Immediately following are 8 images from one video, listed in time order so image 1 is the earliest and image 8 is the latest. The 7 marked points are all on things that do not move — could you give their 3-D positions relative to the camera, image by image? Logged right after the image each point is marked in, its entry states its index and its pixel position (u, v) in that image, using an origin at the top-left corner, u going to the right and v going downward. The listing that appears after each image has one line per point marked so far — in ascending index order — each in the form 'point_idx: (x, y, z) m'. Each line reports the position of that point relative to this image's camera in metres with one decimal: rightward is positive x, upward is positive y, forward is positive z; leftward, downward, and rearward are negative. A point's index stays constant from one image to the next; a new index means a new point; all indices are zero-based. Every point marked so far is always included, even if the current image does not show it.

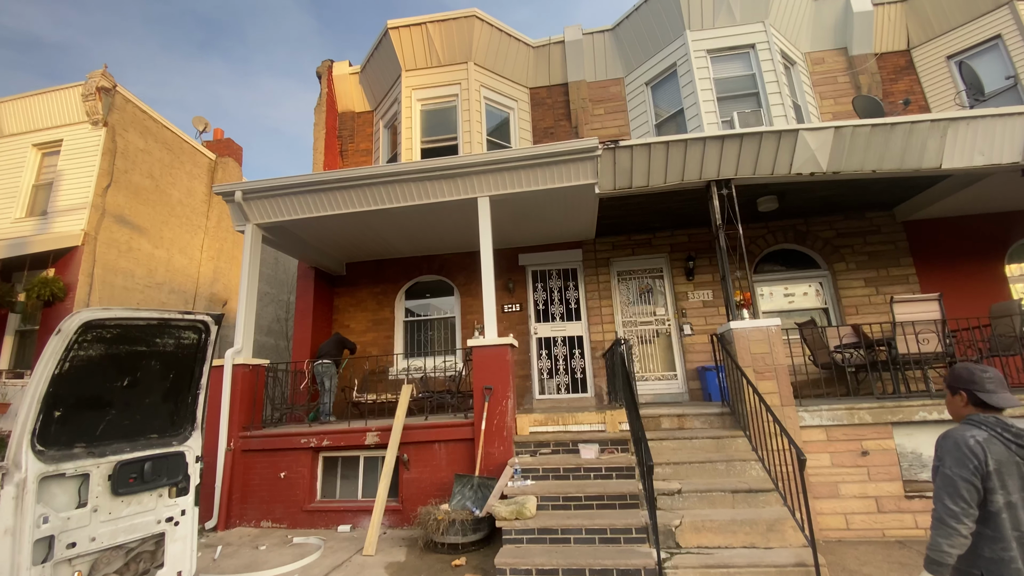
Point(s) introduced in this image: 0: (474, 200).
0: (-0.5, +1.2, +6.2) m
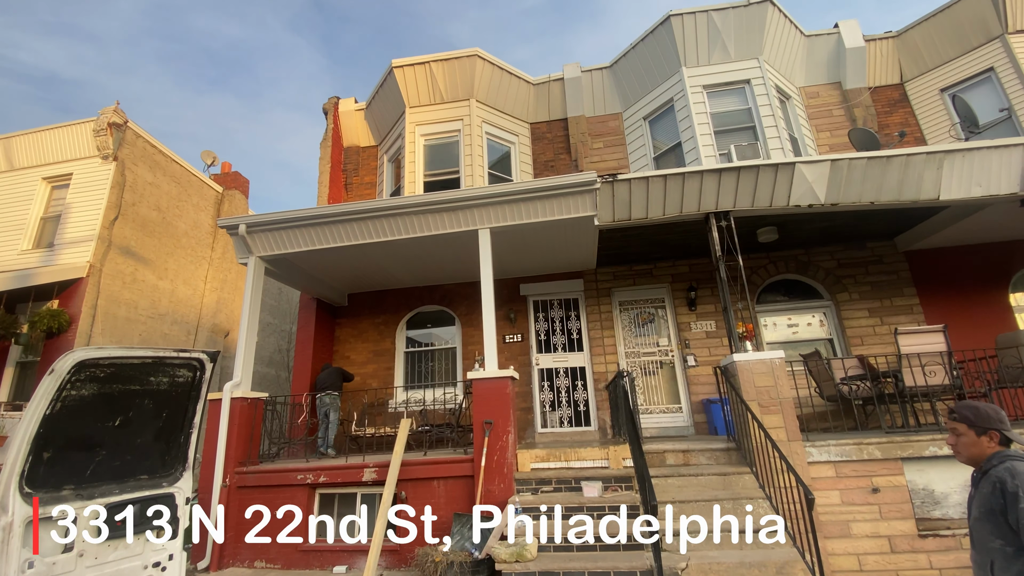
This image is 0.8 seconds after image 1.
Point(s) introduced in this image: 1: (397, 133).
0: (-0.5, +0.7, +6.3) m
1: (-2.2, +3.0, +9.2) m
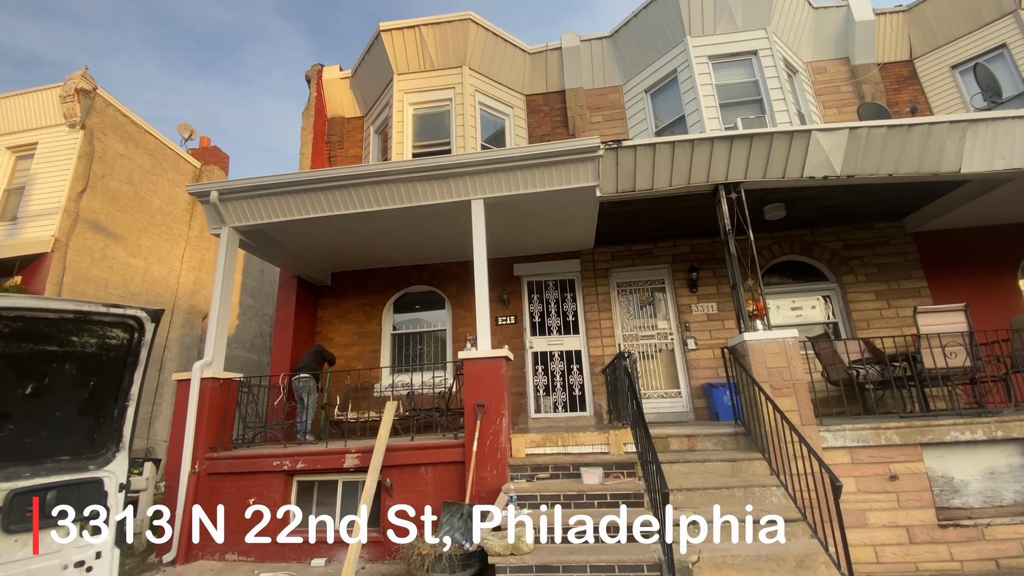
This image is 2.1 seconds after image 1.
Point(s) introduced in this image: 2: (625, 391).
0: (-0.6, +1.1, +5.8) m
1: (-2.3, +3.4, +8.7) m
2: (+1.3, -1.2, +5.3) m
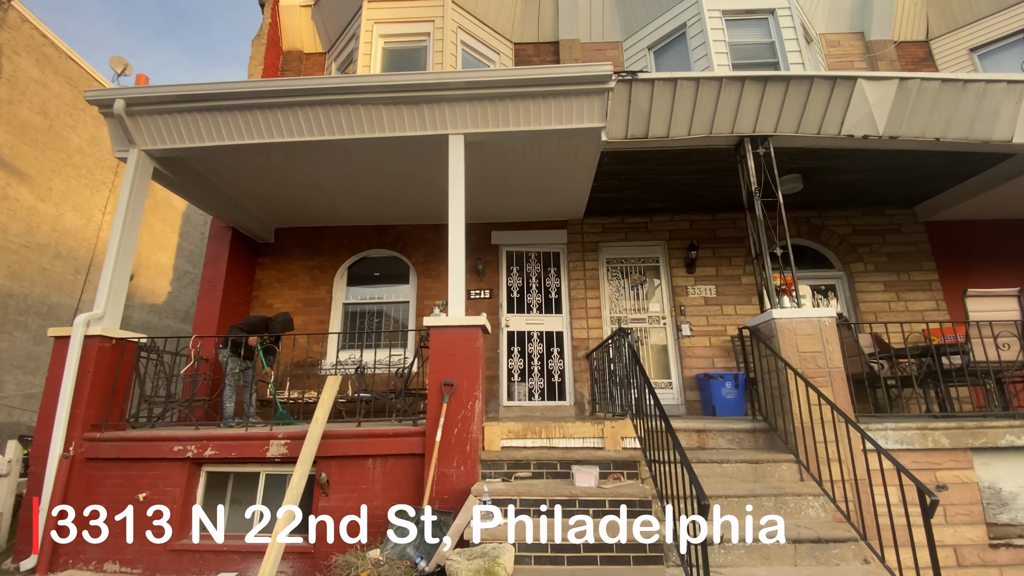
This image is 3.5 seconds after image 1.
0: (-0.7, +1.5, +4.8) m
1: (-2.5, +4.0, +7.4) m
2: (+1.1, -0.8, +4.4) m
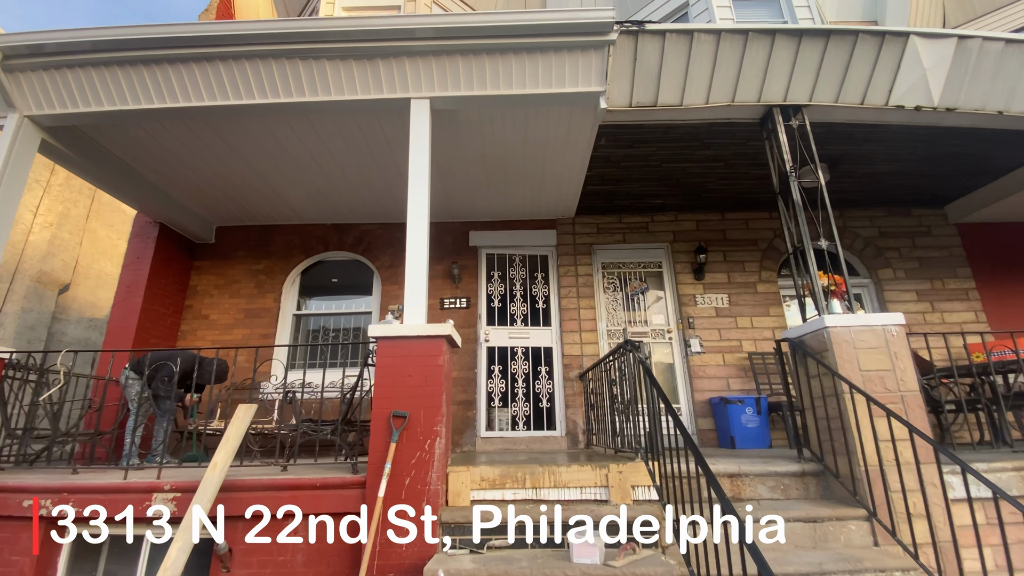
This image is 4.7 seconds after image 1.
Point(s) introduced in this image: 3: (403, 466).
0: (-0.9, +1.5, +3.8) m
1: (-2.8, +3.9, +6.6) m
2: (+0.9, -0.8, +3.4) m
3: (-0.7, -1.1, +2.9) m
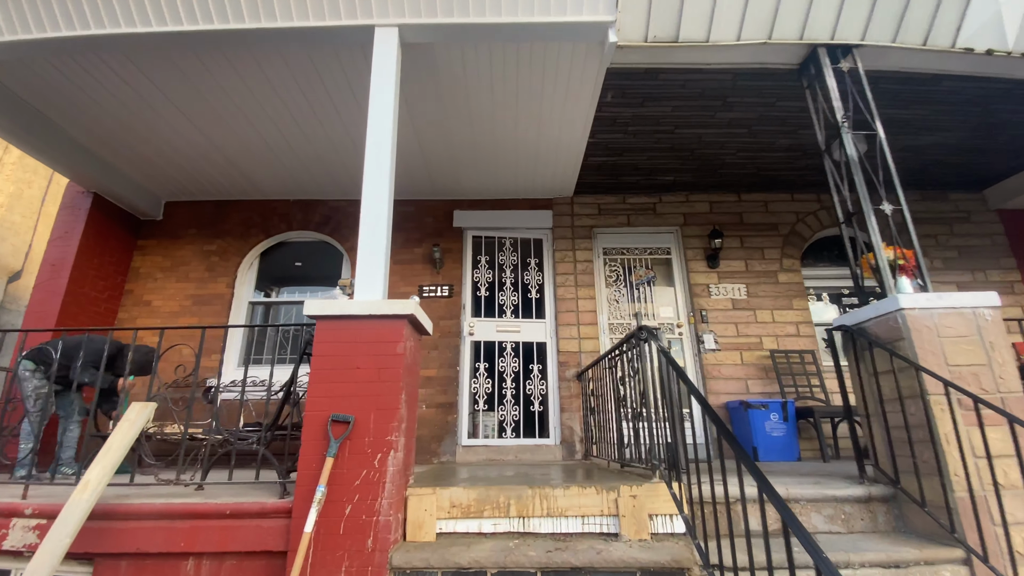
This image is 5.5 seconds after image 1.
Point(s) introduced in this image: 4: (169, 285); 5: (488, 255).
0: (-1.0, +1.7, +3.1) m
1: (-2.9, +4.0, +5.8) m
2: (+0.8, -0.7, +2.7) m
3: (-0.7, -0.9, +2.1) m
4: (-3.7, 0.0, +5.1) m
5: (-0.3, +0.4, +5.3) m
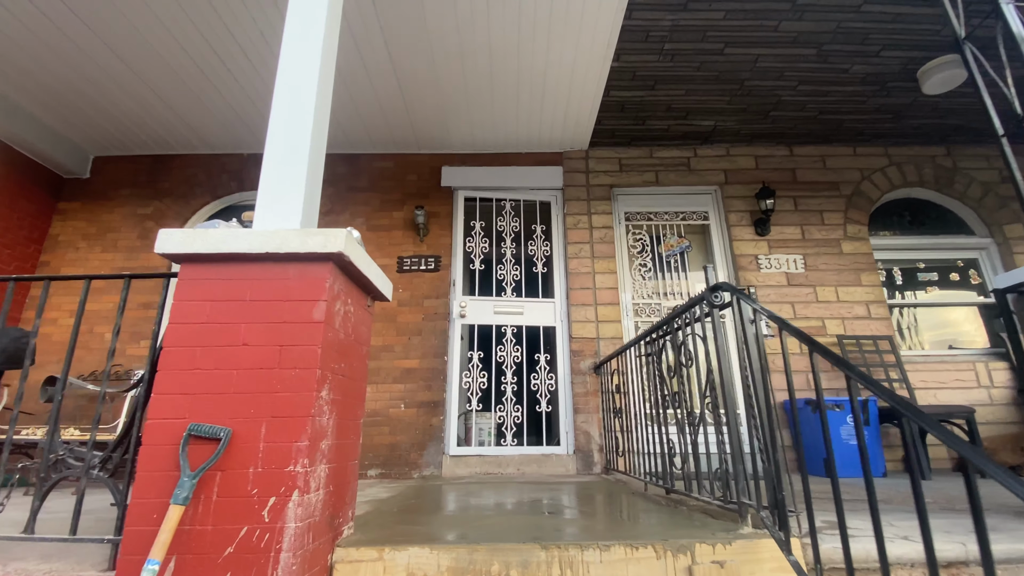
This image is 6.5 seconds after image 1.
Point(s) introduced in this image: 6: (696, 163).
0: (-0.9, +1.9, +2.2) m
1: (-2.9, +4.3, +4.9) m
2: (+0.8, -0.4, +1.7) m
3: (-0.7, -0.7, +1.2) m
4: (-3.7, +0.3, +4.2) m
5: (-0.2, +0.6, +4.4) m
6: (+1.7, +1.2, +4.5) m
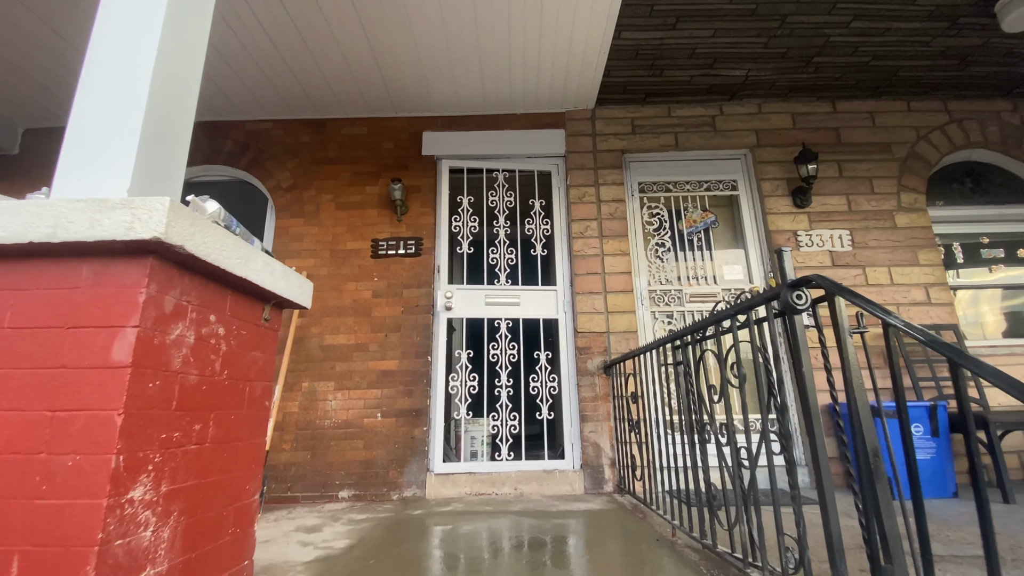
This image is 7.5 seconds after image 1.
0: (-1.0, +1.9, +1.5) m
1: (-3.0, +4.4, +4.1) m
2: (+0.7, -0.4, +1.2) m
3: (-0.8, -0.7, +0.6) m
4: (-3.7, +0.3, +3.6) m
5: (-0.3, +0.7, +3.8) m
6: (+1.7, +1.3, +3.8) m
